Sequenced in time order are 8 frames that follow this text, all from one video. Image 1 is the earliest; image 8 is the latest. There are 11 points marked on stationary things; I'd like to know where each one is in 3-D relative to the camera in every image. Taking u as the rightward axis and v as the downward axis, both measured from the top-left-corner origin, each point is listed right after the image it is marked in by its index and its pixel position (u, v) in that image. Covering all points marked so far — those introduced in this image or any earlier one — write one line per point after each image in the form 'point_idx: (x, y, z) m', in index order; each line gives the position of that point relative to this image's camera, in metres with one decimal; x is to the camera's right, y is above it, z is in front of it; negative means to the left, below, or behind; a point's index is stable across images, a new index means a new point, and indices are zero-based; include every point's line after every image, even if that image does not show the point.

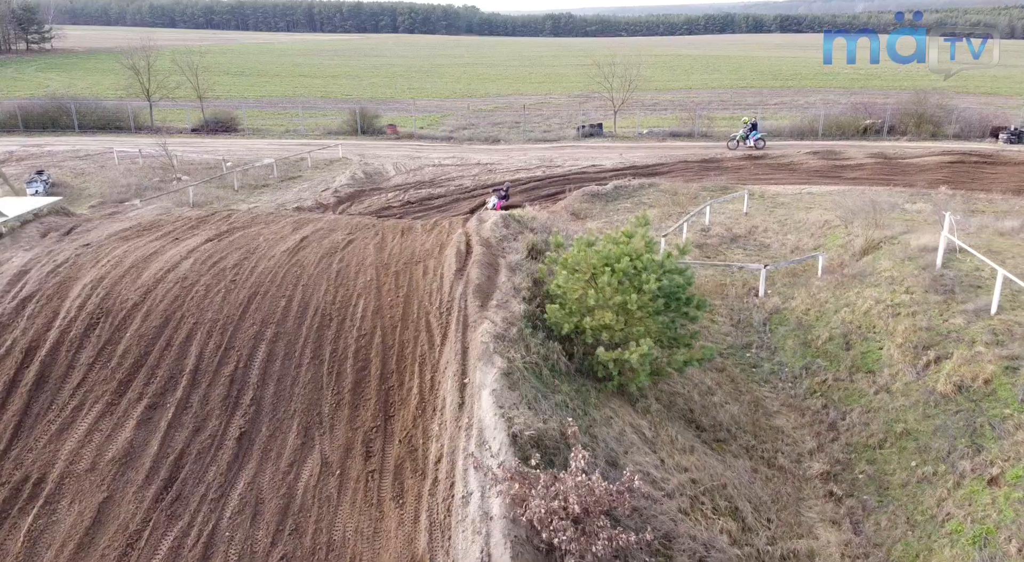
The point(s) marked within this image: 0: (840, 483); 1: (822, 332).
0: (+4.1, -2.5, +9.7) m
1: (+5.3, -0.9, +13.3) m
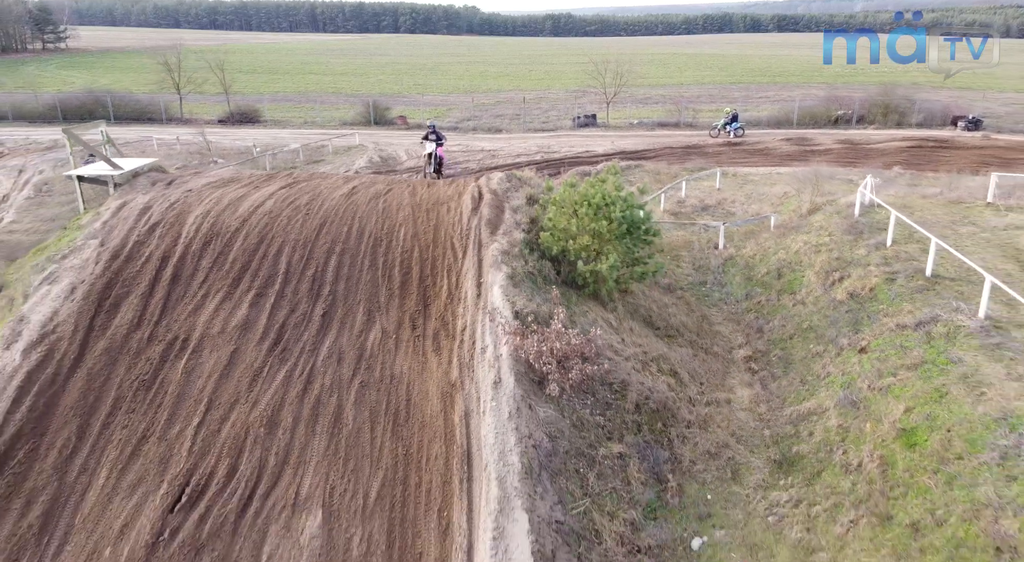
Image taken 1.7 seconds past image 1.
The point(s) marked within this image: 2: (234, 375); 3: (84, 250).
0: (+4.1, -1.4, +13.0) m
1: (+5.3, +0.2, +16.6) m
2: (-3.7, -1.3, +10.5) m
3: (-6.8, +0.5, +12.5) m
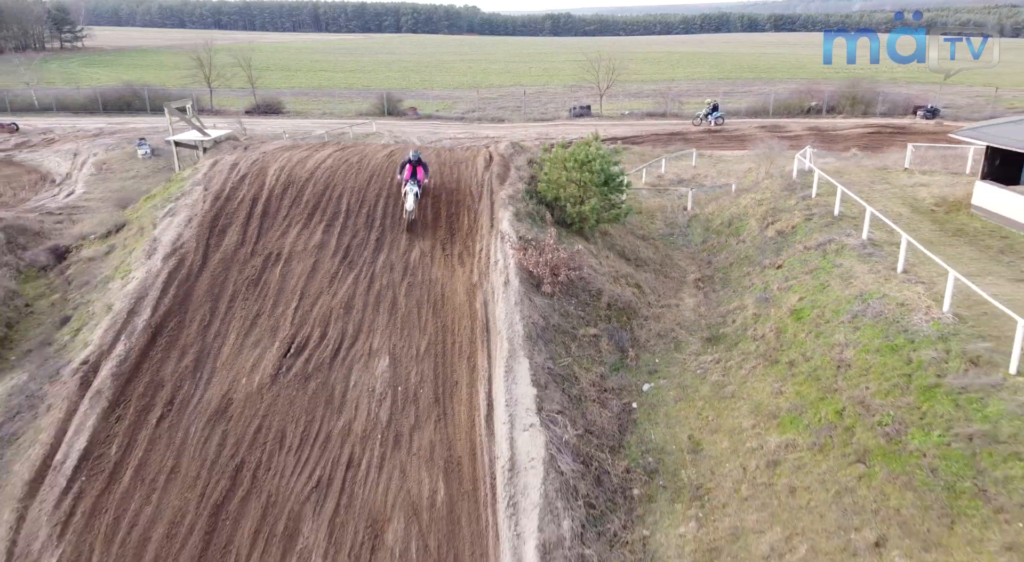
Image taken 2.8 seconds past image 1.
0: (+4.2, 0.0, +16.9) m
1: (+5.4, +1.6, +20.5) m
2: (-3.6, +0.1, +14.5) m
3: (-6.8, +1.8, +16.5) m
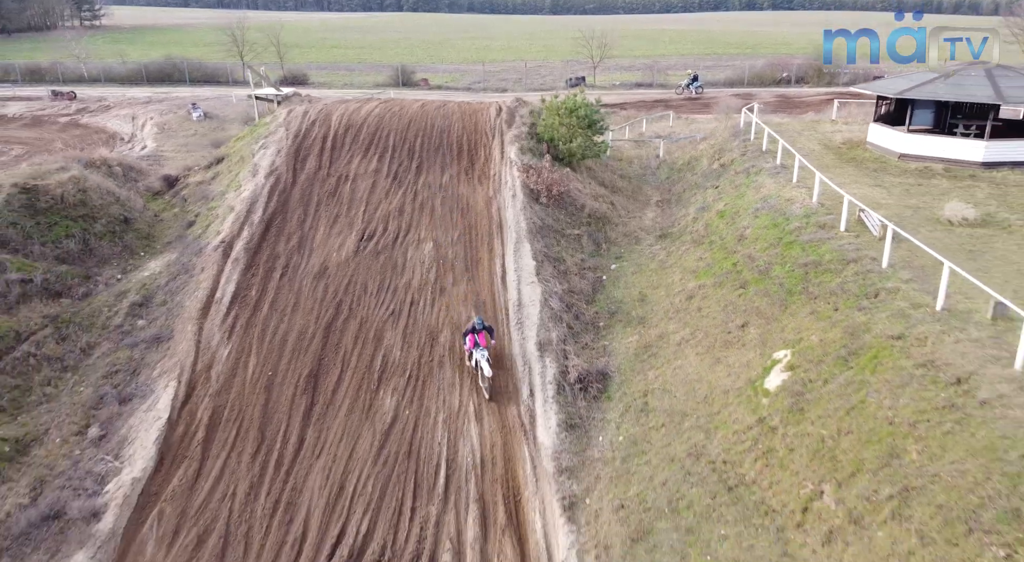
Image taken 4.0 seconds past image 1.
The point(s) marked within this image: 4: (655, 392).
0: (+4.3, +2.3, +22.4) m
1: (+5.6, +4.0, +26.0) m
2: (-3.5, +2.3, +19.9) m
3: (-6.6, +4.1, +21.9) m
4: (+2.5, -2.1, +13.9) m
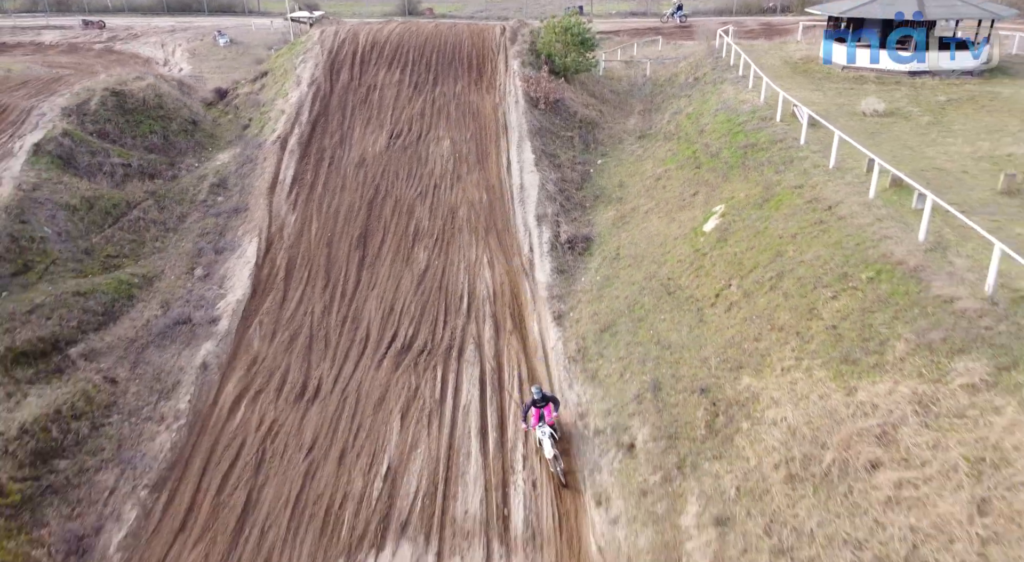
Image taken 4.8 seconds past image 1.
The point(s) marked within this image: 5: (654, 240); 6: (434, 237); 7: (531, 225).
0: (+4.4, +5.8, +26.3) m
1: (+5.7, +7.8, +29.8) m
2: (-3.4, +5.6, +23.9) m
3: (-6.5, +7.6, +25.7) m
4: (+2.6, +0.8, +18.2) m
5: (+3.2, +0.9, +17.6) m
6: (-1.9, +1.1, +19.3) m
7: (+0.5, +1.4, +19.5) m
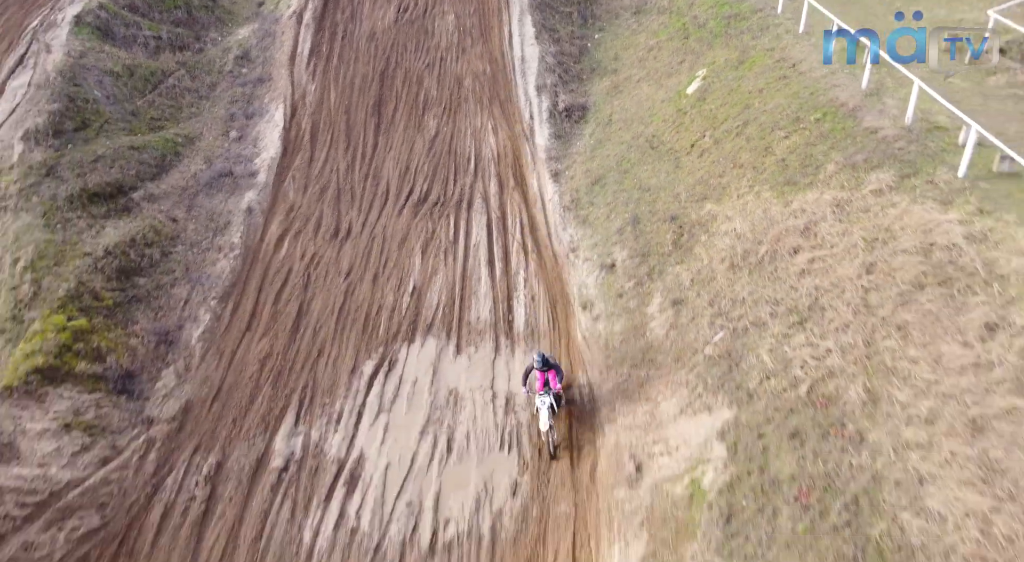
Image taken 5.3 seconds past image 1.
0: (+4.5, +10.5, +27.6) m
1: (+5.7, +12.8, +30.8) m
2: (-3.3, +10.0, +25.2) m
3: (-6.5, +12.2, +26.8) m
4: (+2.7, +4.5, +20.2) m
5: (+3.2, +4.5, +19.6) m
6: (-1.9, +4.9, +21.3) m
7: (+0.5, +5.2, +21.4) m
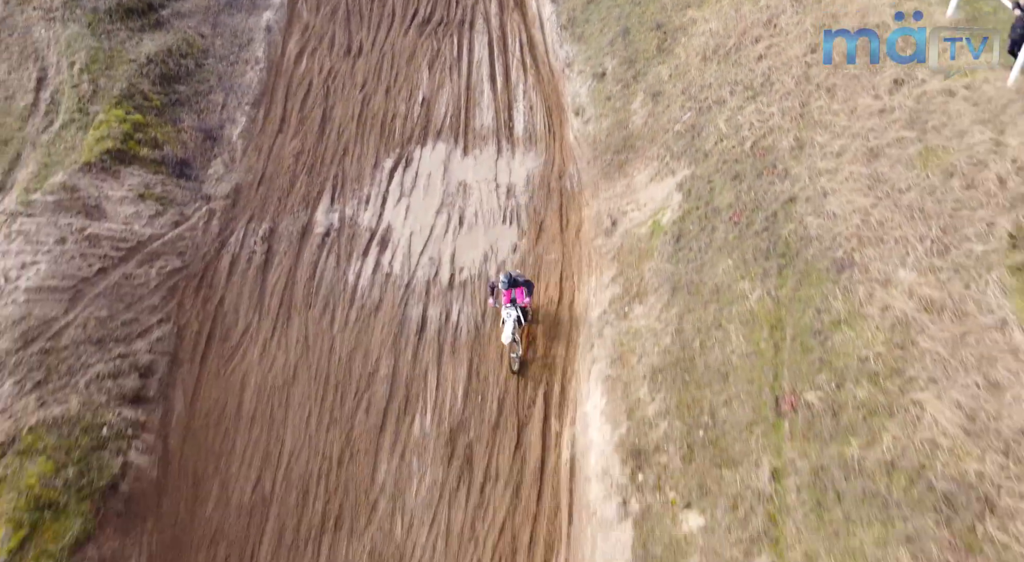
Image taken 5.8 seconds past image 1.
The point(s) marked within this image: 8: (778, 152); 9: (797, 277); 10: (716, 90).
0: (+4.5, +16.7, +27.3) m
1: (+5.7, +19.6, +30.0) m
2: (-3.3, +15.8, +25.1) m
3: (-6.5, +18.2, +26.3) m
4: (+2.7, +9.5, +21.0) m
5: (+3.2, +9.4, +20.4) m
6: (-1.9, +10.1, +22.1) m
7: (+0.5, +10.5, +22.1) m
8: (+3.7, +1.7, +10.7) m
9: (+3.2, 0.0, +8.6) m
10: (+3.4, +3.2, +12.8) m
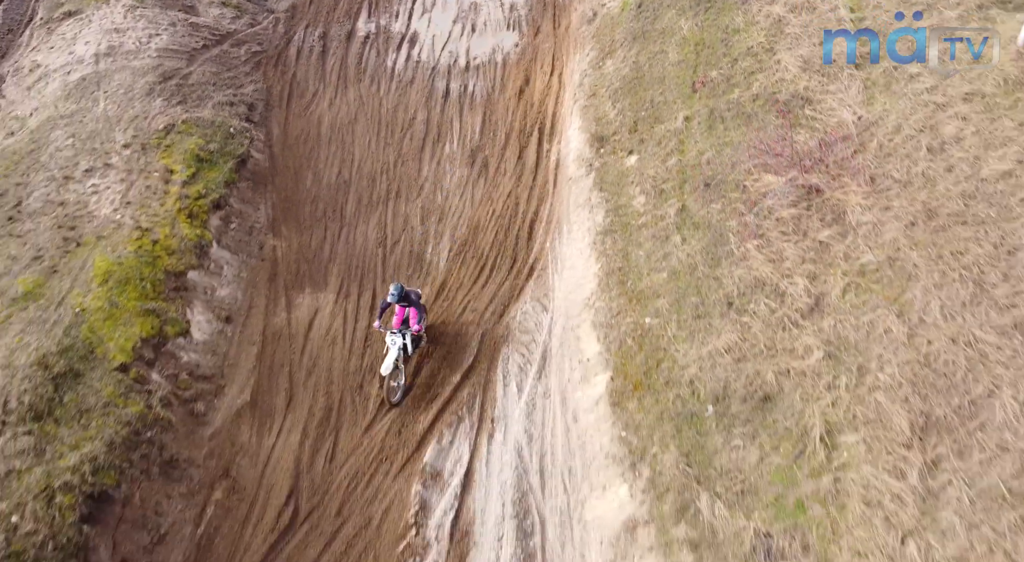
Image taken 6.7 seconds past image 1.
0: (+4.6, +22.6, +29.3) m
1: (+5.8, +25.7, +31.7) m
2: (-3.3, +21.4, +27.3) m
3: (-6.4, +23.9, +28.3) m
4: (+2.8, +14.8, +23.7) m
5: (+3.3, +14.7, +23.1) m
6: (-1.8, +15.4, +24.7) m
7: (+0.6, +15.8, +24.8) m
8: (+3.7, +6.2, +14.1) m
9: (+3.2, +4.2, +12.2) m
10: (+3.4, +7.7, +16.1) m
